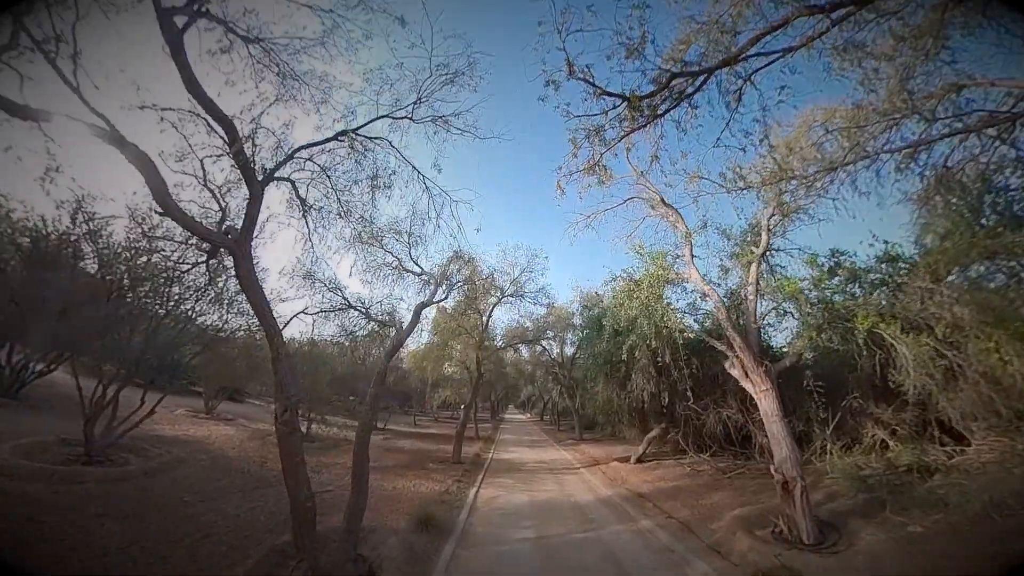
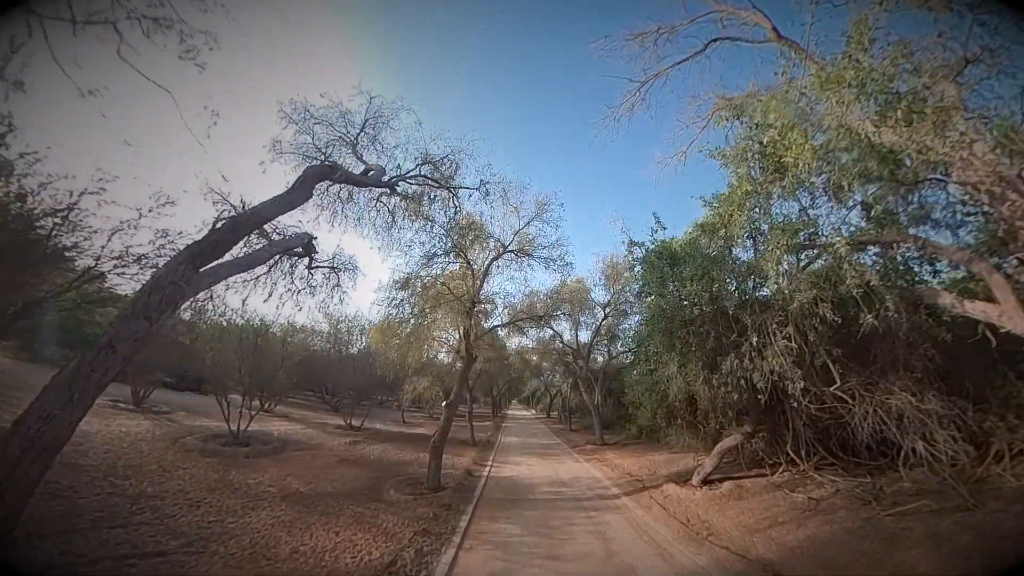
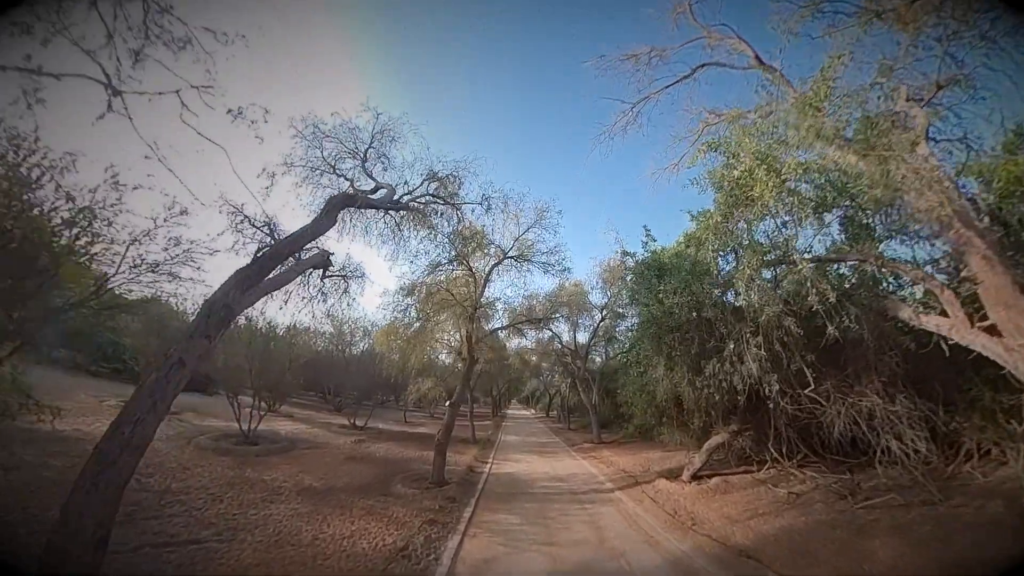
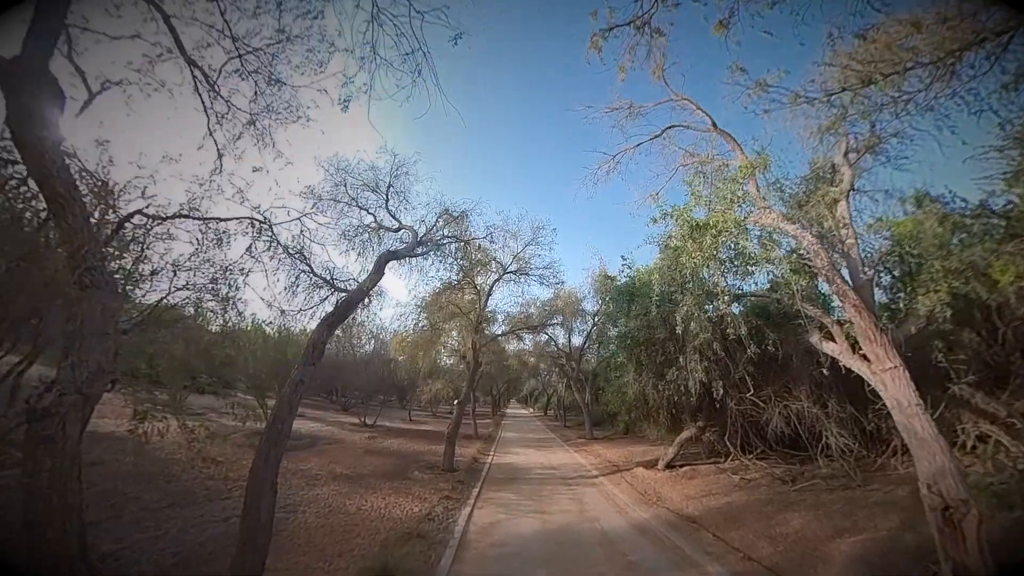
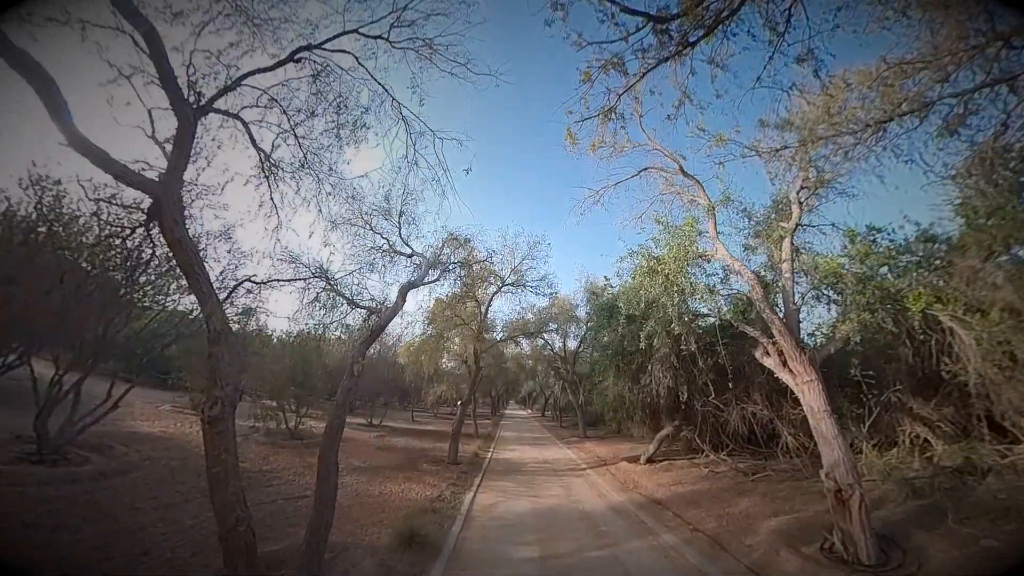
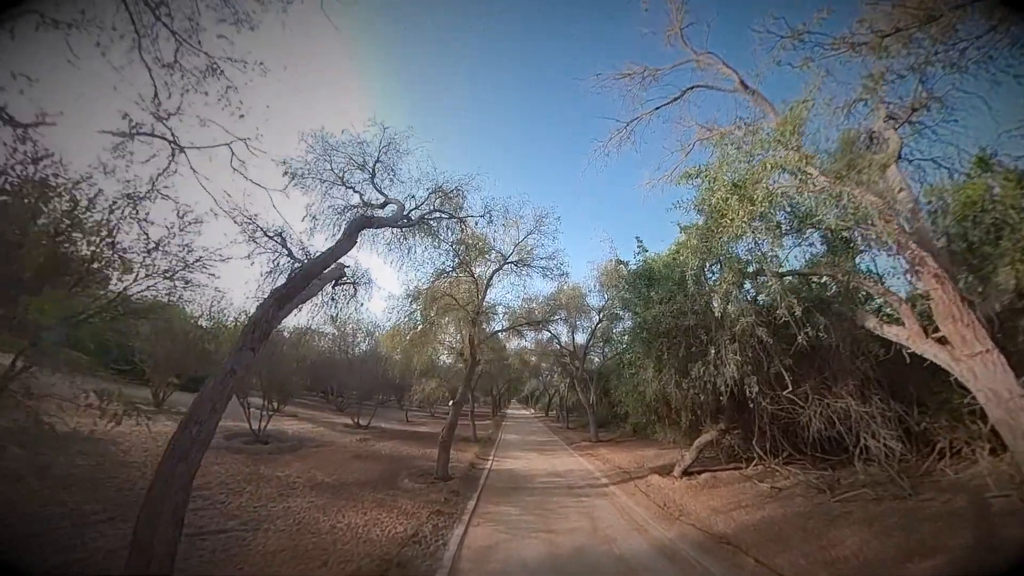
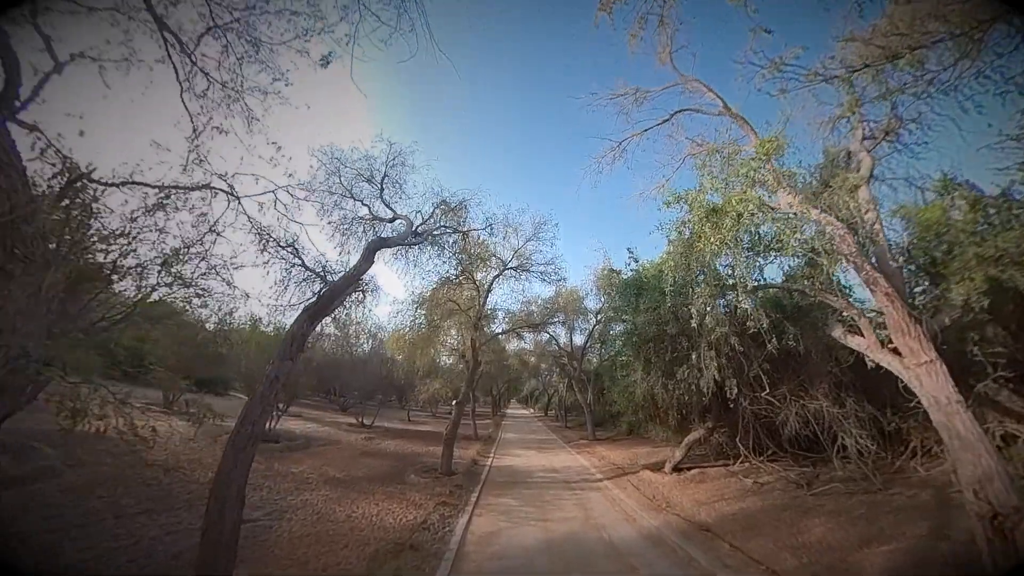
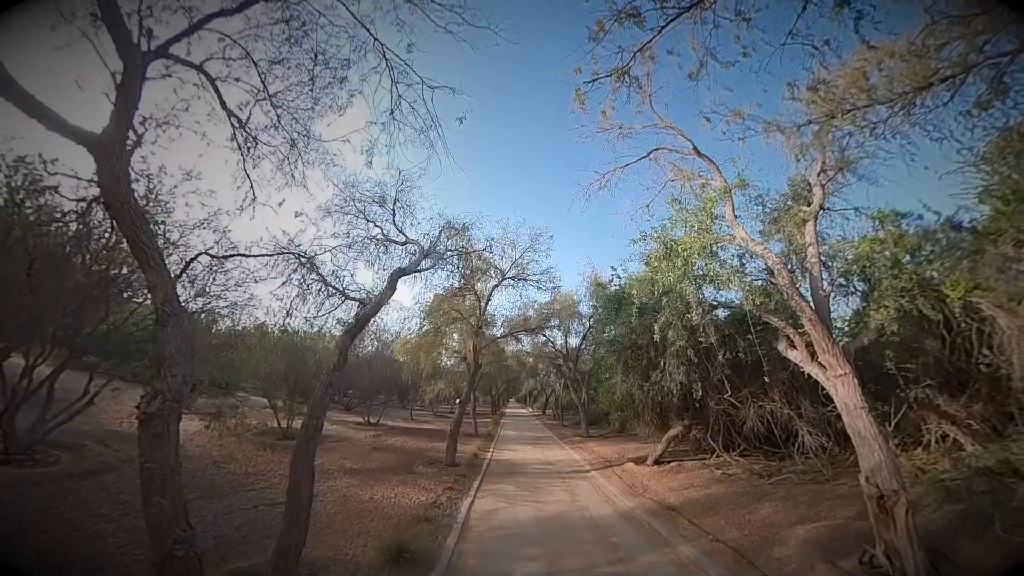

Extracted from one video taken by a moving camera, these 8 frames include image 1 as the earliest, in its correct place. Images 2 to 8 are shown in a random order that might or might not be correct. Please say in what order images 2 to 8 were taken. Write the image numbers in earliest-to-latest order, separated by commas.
5, 8, 4, 7, 6, 3, 2
